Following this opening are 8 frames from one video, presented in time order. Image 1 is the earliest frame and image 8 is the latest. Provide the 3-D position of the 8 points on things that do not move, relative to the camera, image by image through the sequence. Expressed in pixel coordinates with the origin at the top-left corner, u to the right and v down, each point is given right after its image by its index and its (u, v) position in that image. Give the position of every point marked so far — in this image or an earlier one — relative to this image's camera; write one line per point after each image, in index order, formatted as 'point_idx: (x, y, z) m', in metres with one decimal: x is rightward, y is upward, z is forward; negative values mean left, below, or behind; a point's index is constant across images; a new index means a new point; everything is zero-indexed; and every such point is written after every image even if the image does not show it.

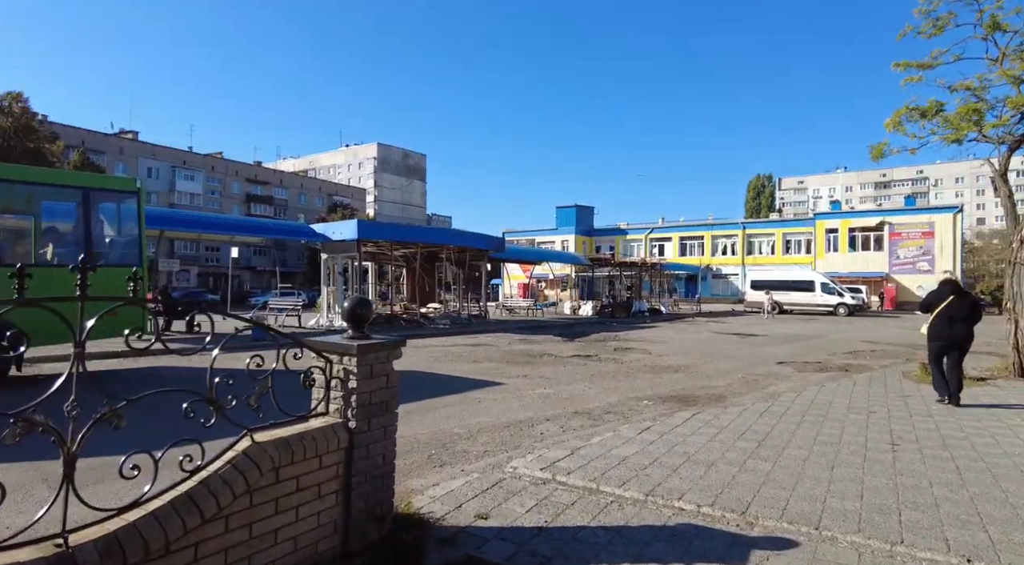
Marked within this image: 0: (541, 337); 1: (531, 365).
0: (+0.9, -1.6, +18.9) m
1: (+0.4, -1.6, +12.2) m
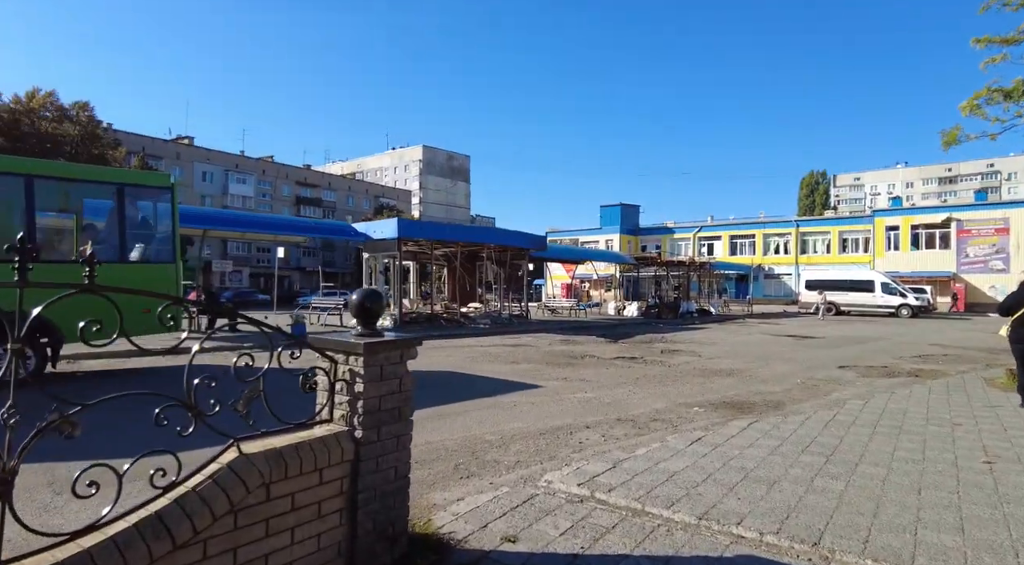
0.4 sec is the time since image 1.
0: (+2.1, -1.6, +18.2) m
1: (+1.1, -1.5, +11.7) m
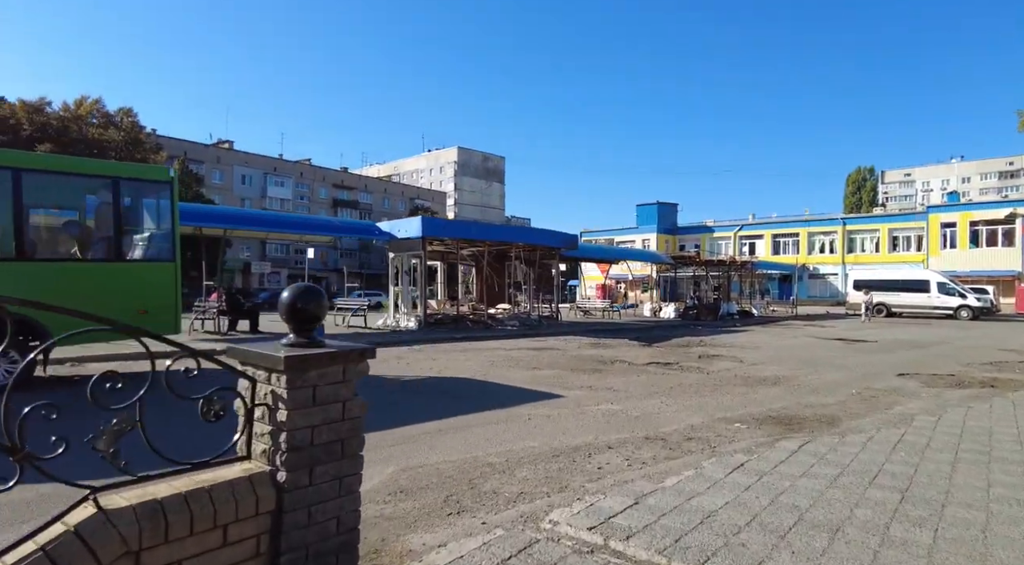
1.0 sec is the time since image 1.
0: (+2.9, -1.6, +17.2) m
1: (+1.5, -1.5, +10.7) m
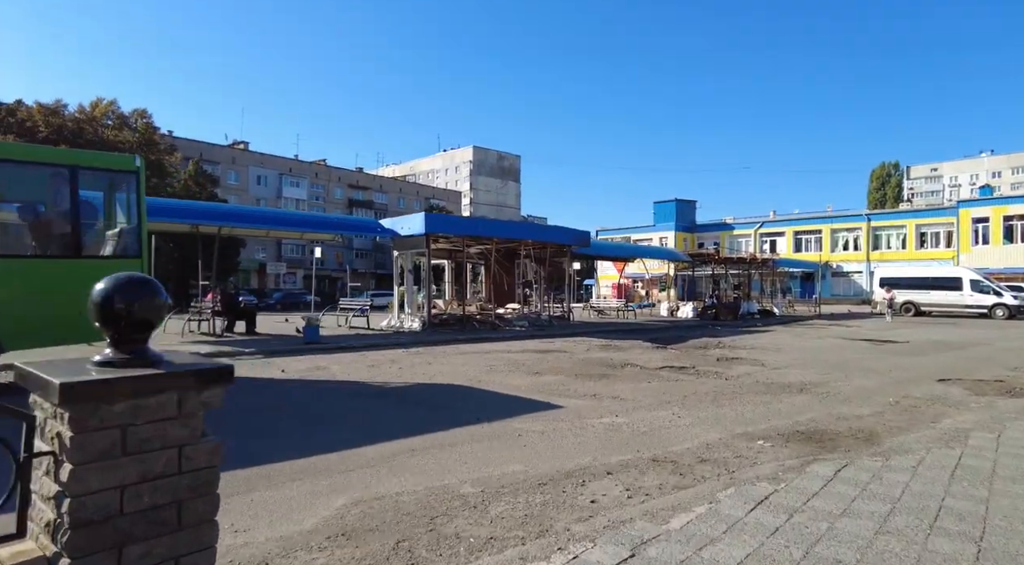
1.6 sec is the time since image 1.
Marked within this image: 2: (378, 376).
0: (+3.1, -1.5, +16.2) m
1: (+1.5, -1.5, +9.8) m
2: (-2.2, -1.5, +10.2) m
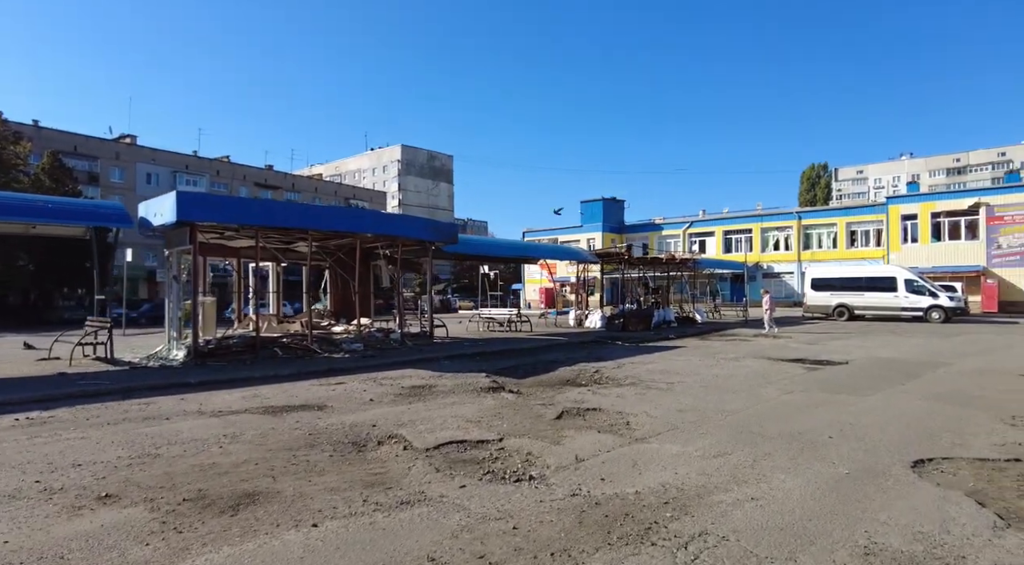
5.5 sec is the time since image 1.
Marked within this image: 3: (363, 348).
0: (-0.9, -1.7, +11.0) m
1: (-1.9, -1.6, +4.5) m
2: (-5.5, -1.7, +4.6) m
3: (-3.8, -1.6, +16.0) m
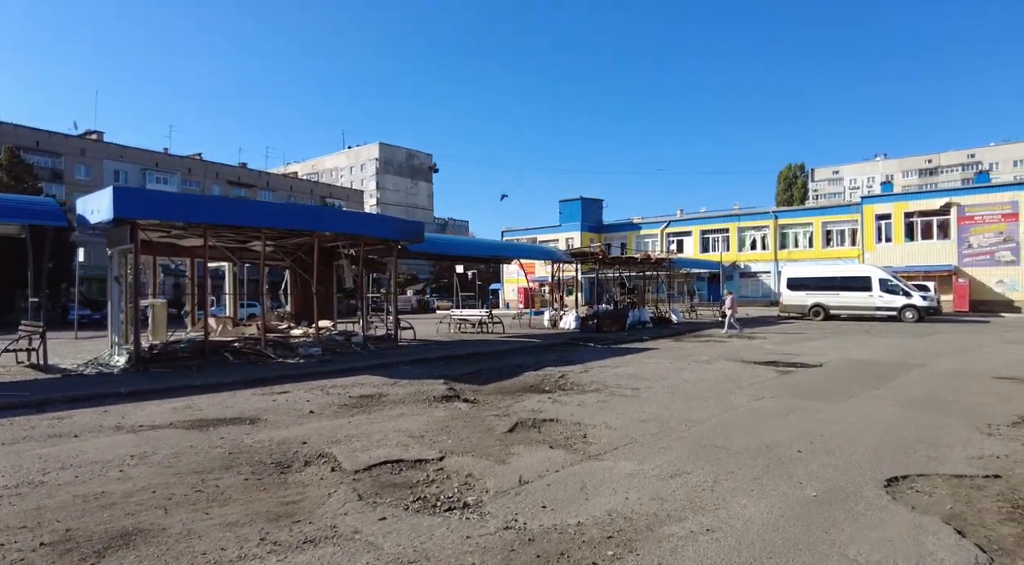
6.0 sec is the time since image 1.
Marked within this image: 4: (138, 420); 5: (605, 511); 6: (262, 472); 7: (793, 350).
0: (-1.5, -1.7, +10.4) m
1: (-2.4, -1.6, +3.8) m
2: (-6.0, -1.7, +3.8) m
3: (-4.6, -1.7, +15.3) m
4: (-4.6, -1.6, +7.9) m
5: (+0.7, -1.7, +4.8) m
6: (-2.3, -1.7, +5.8) m
7: (+7.9, -1.9, +17.8) m
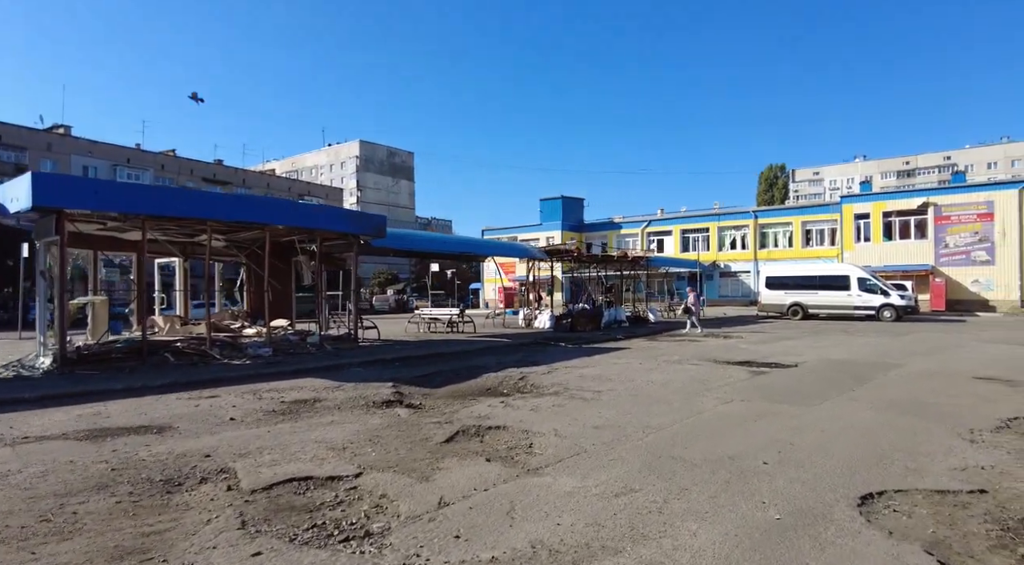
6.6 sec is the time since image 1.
0: (-2.3, -1.6, +9.6) m
1: (-2.9, -1.6, +3.0) m
2: (-6.6, -1.6, +2.9) m
3: (-5.4, -1.6, +14.4) m
4: (-5.2, -1.5, +7.0) m
5: (+0.1, -1.6, +4.1) m
6: (-2.9, -1.6, +5.0) m
7: (+6.9, -1.8, +17.3) m
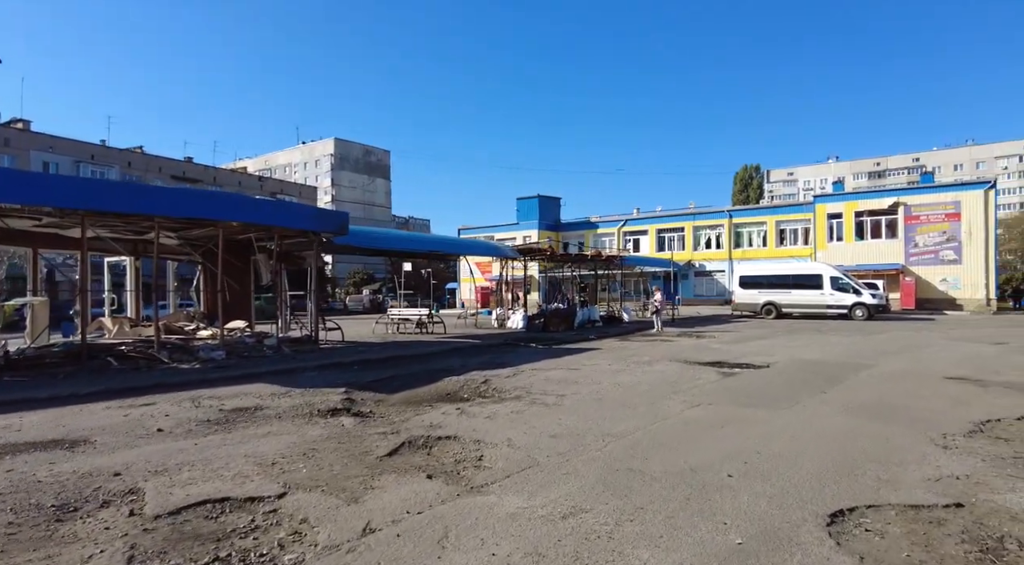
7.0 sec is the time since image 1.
0: (-2.9, -1.6, +9.0) m
1: (-3.3, -1.6, +2.4) m
2: (-7.0, -1.6, +2.2) m
3: (-6.2, -1.6, +13.7) m
4: (-5.7, -1.5, +6.3) m
5: (-0.3, -1.6, +3.6) m
6: (-3.3, -1.6, +4.4) m
7: (+6.1, -1.8, +17.0) m
